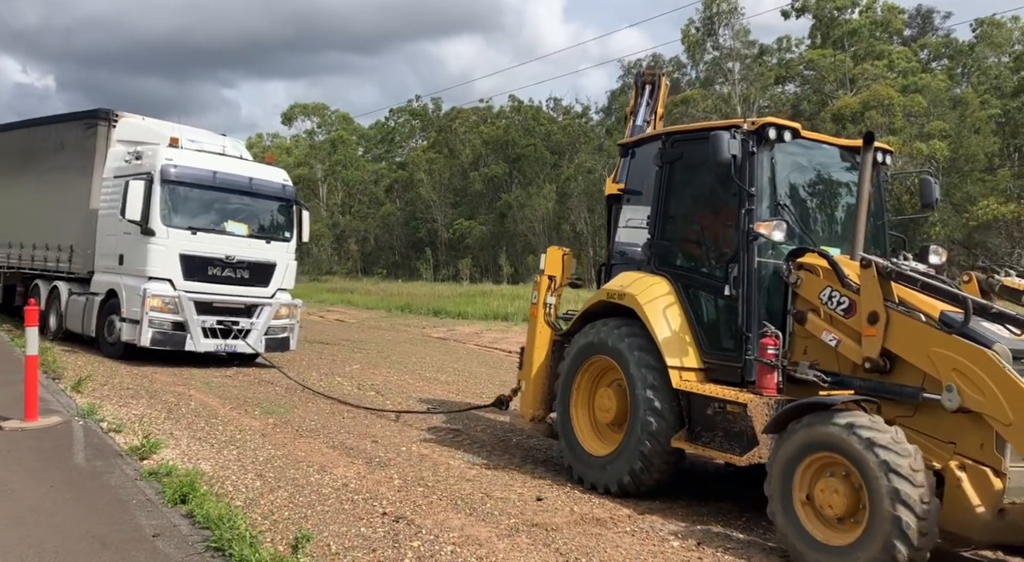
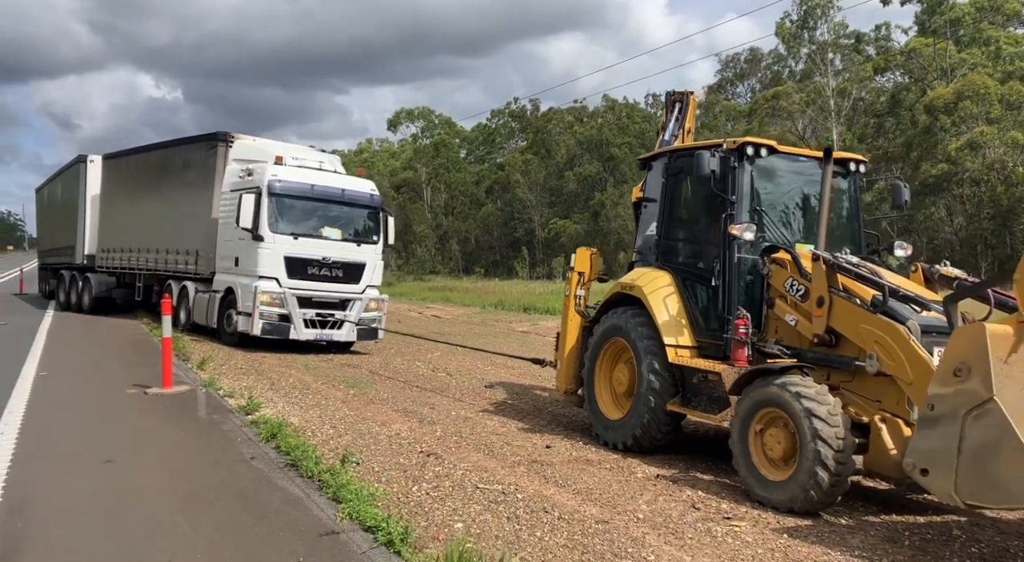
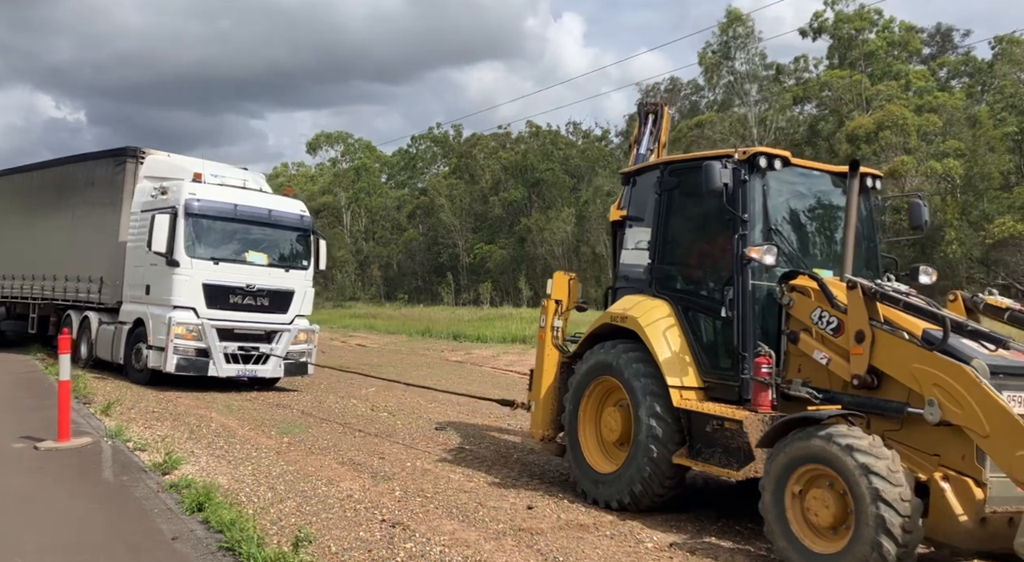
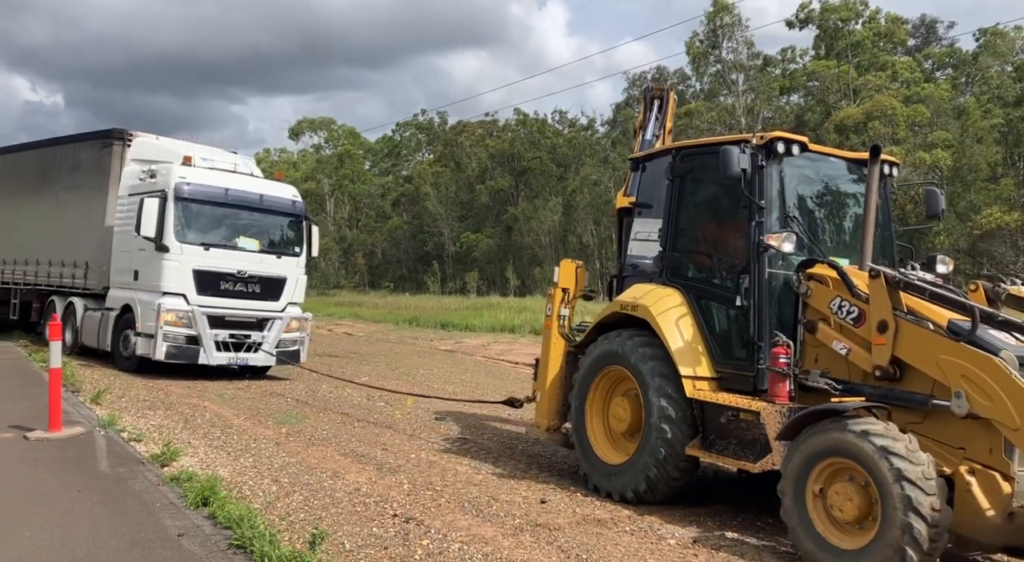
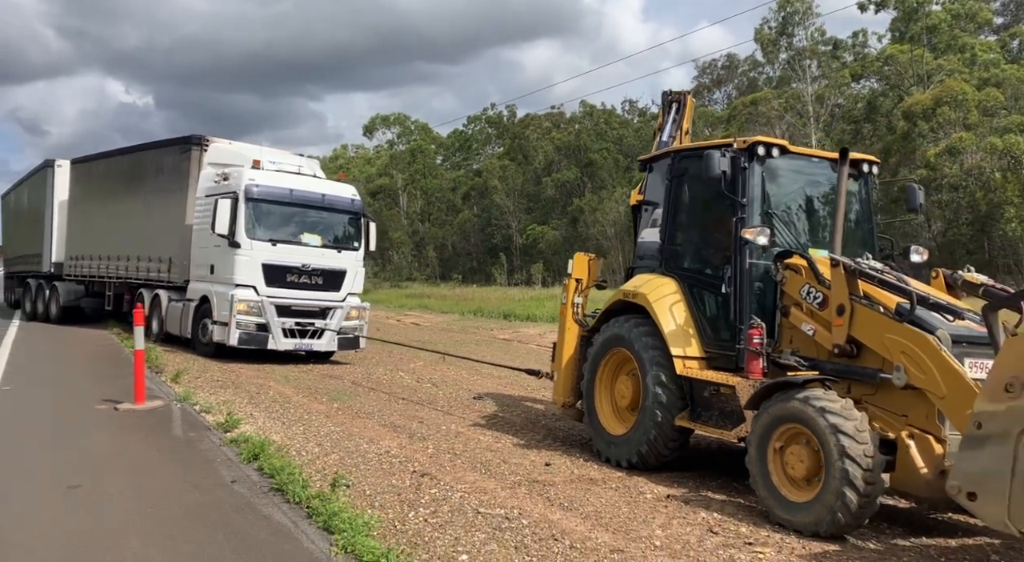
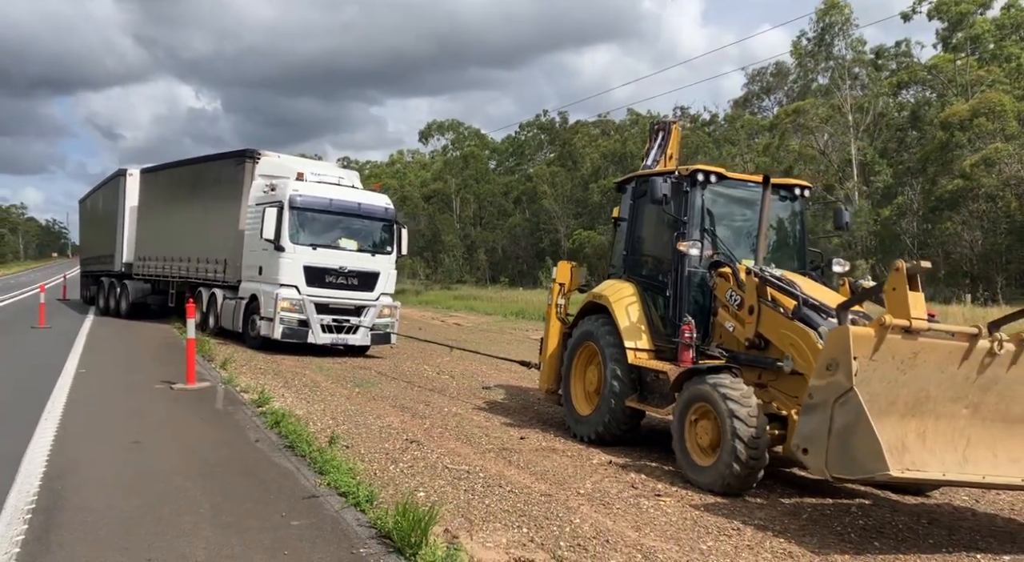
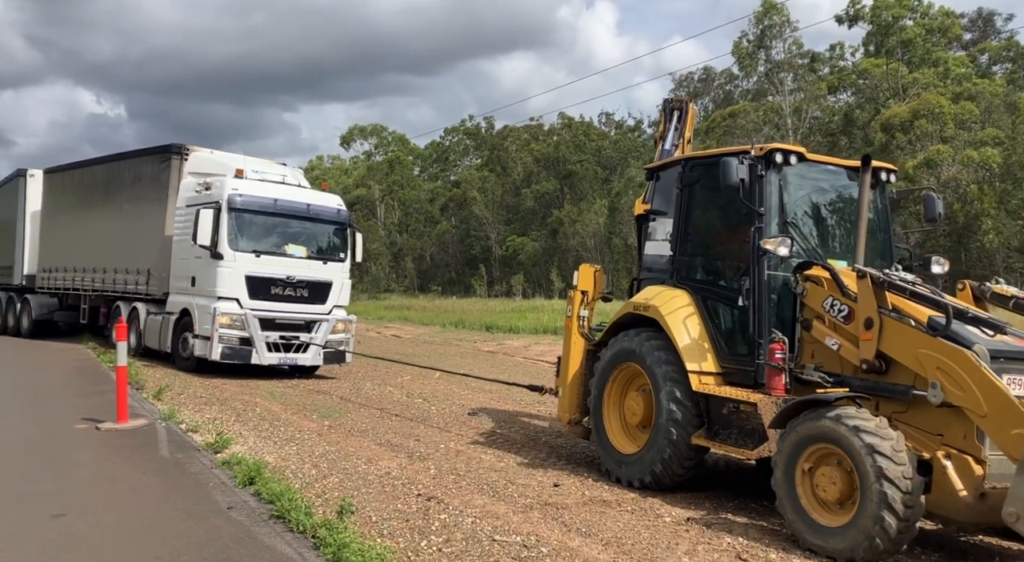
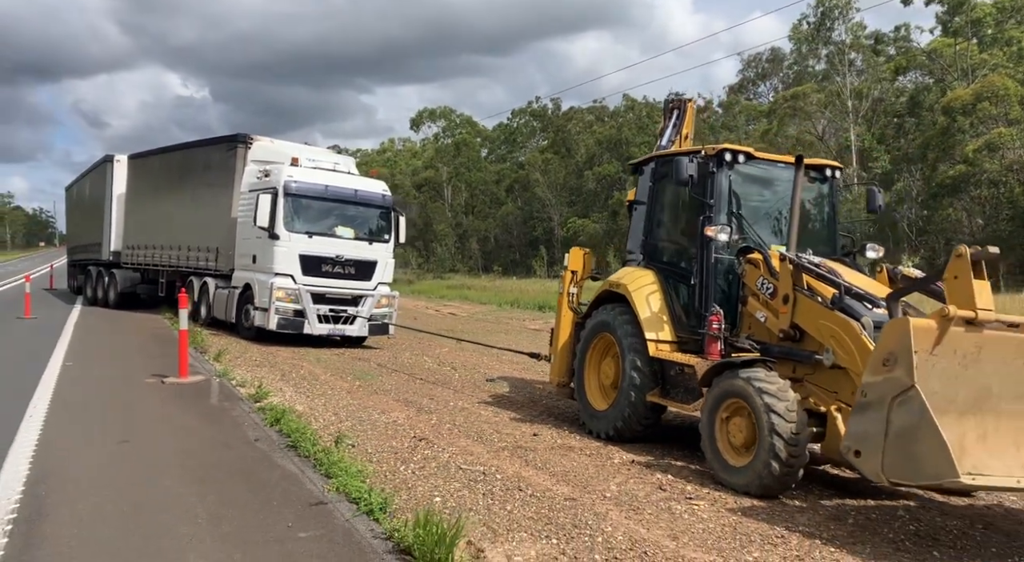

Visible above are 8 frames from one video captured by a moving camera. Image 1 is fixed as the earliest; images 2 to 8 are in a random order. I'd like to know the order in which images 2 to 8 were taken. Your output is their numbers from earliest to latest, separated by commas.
4, 3, 7, 5, 2, 8, 6
